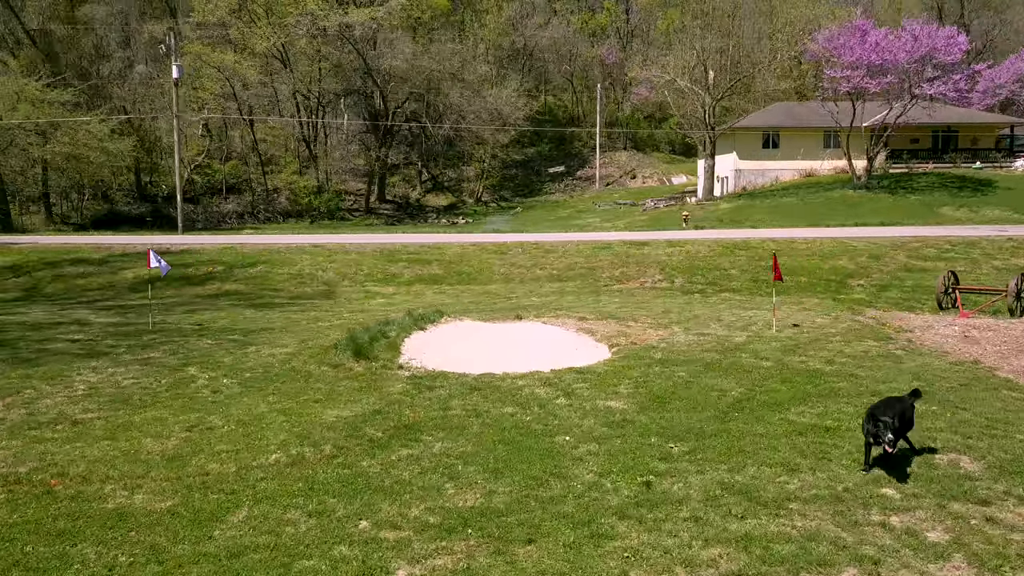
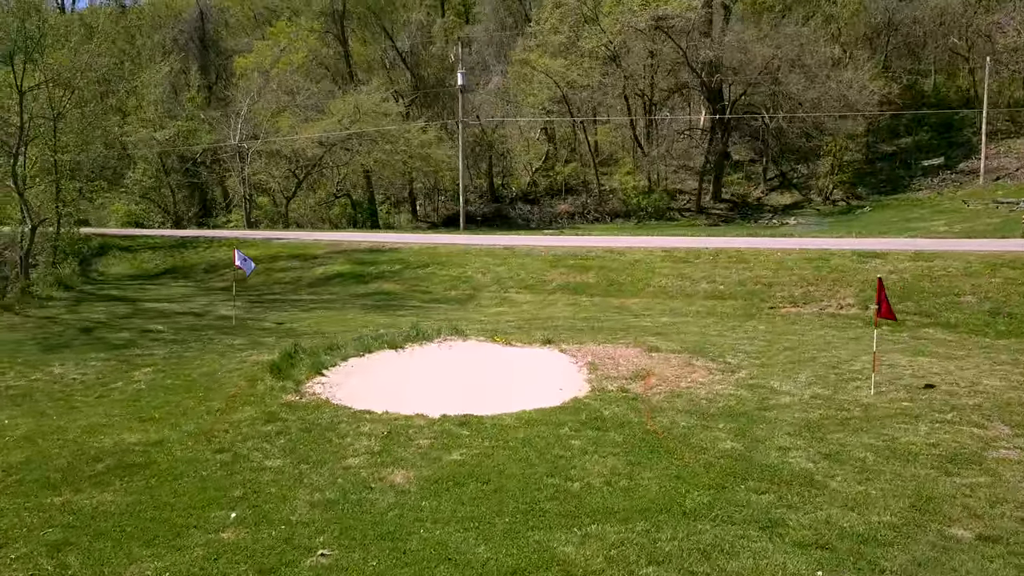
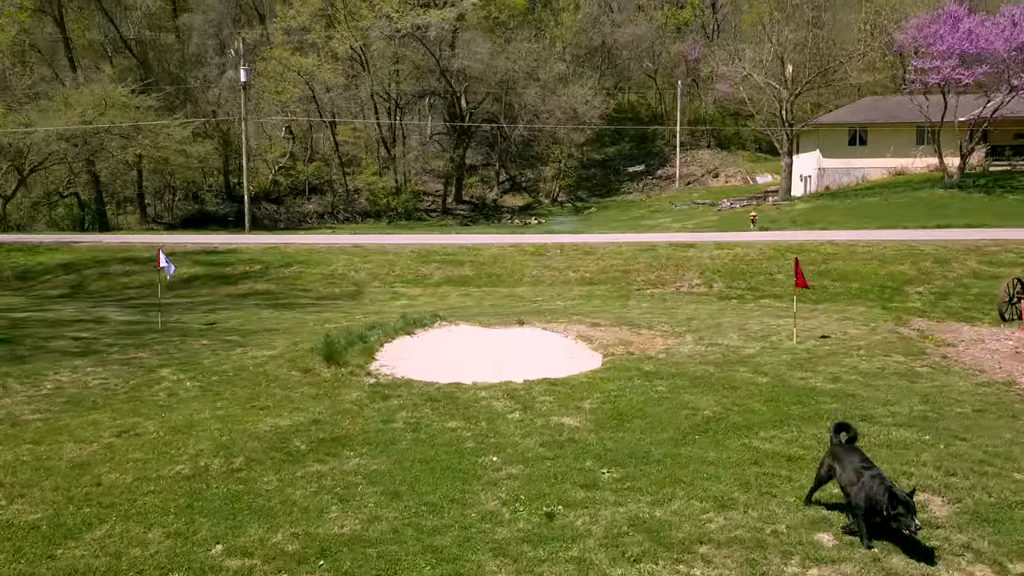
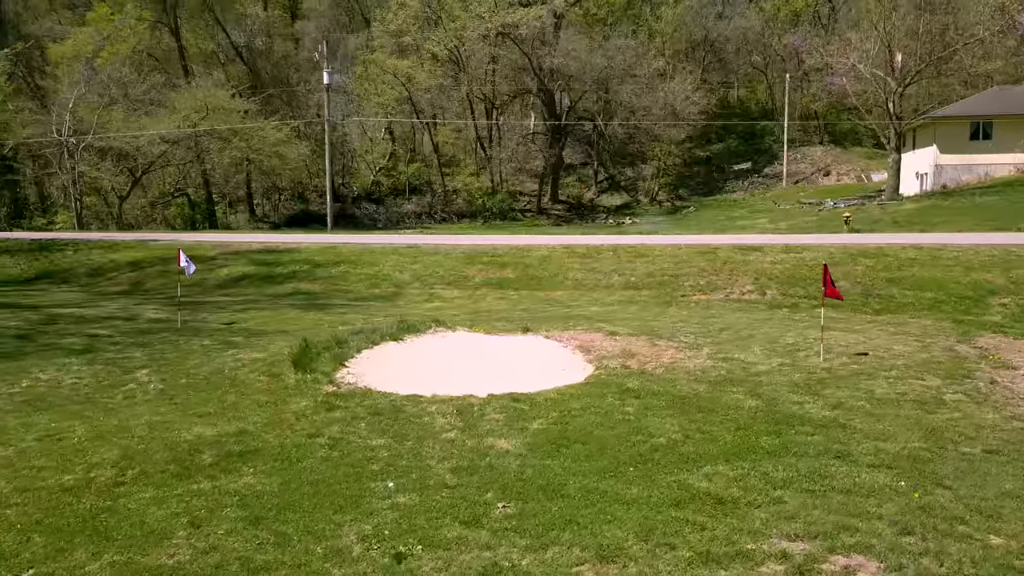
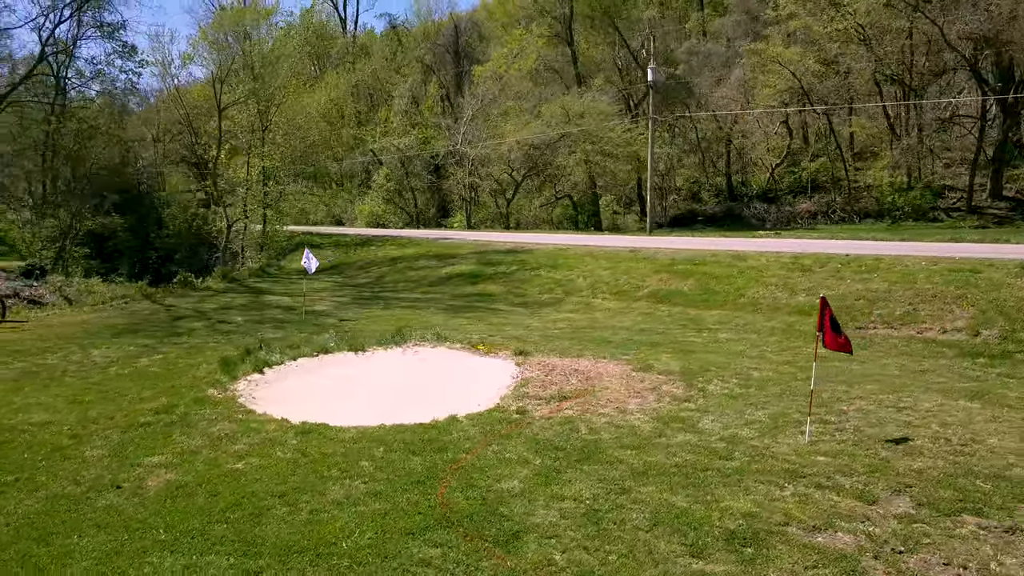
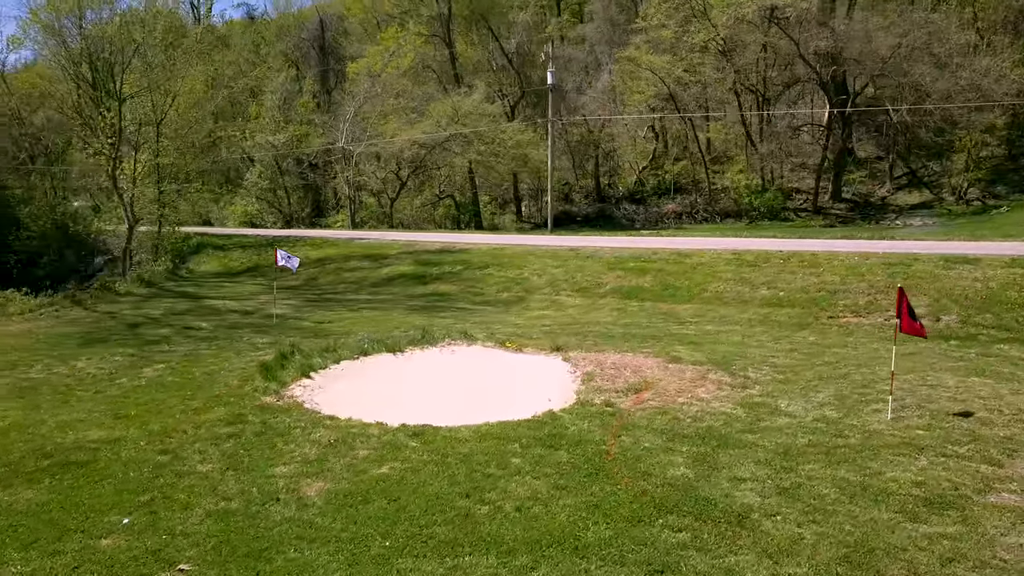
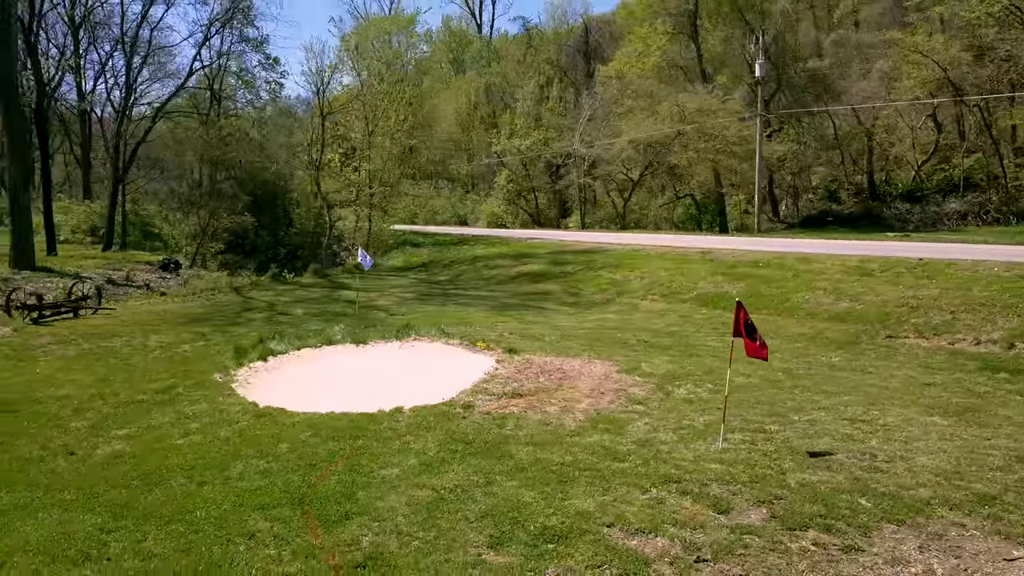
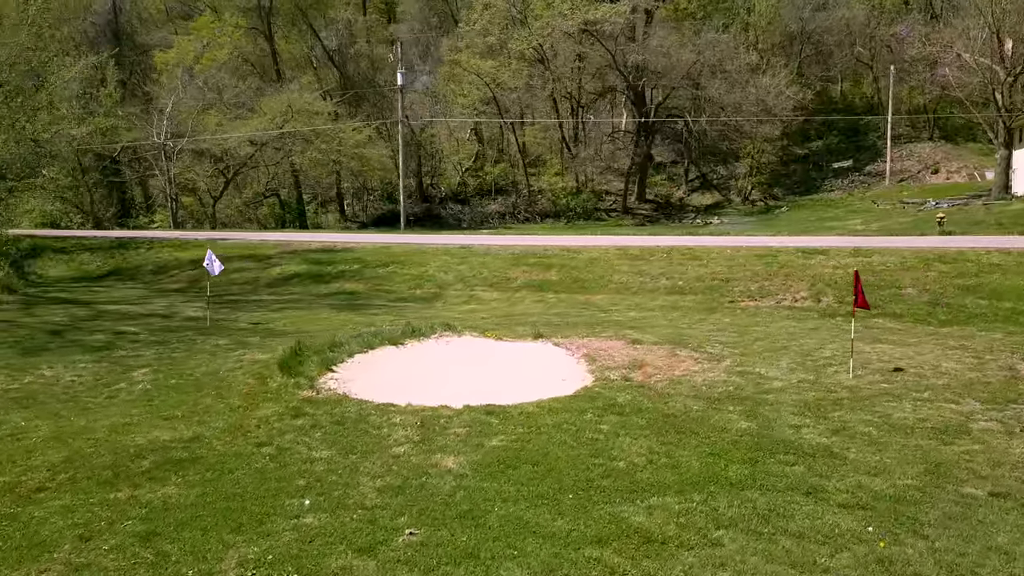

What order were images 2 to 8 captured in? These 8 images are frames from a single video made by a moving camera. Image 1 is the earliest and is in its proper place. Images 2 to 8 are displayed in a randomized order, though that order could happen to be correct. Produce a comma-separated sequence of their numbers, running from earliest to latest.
3, 4, 8, 2, 6, 5, 7
